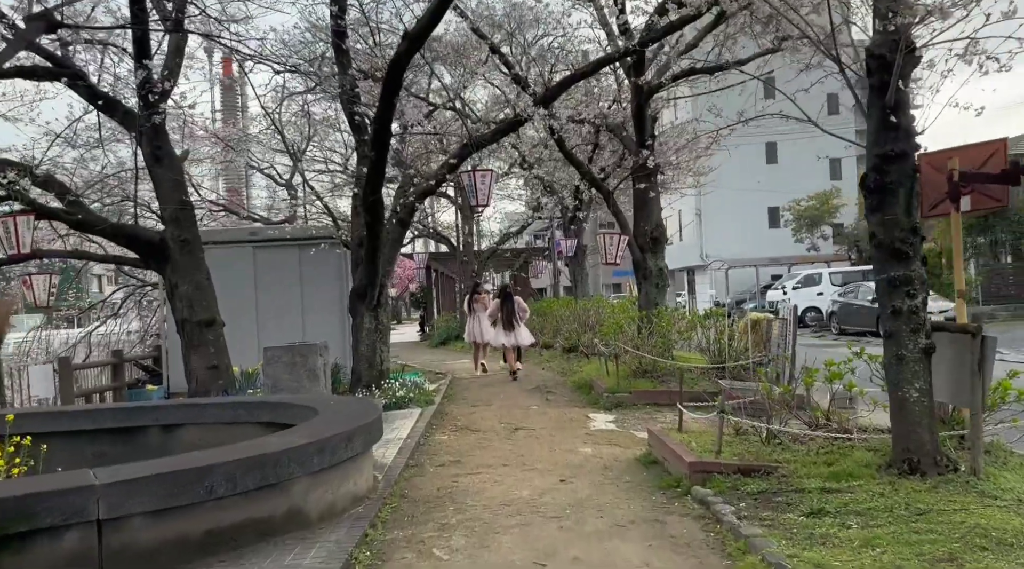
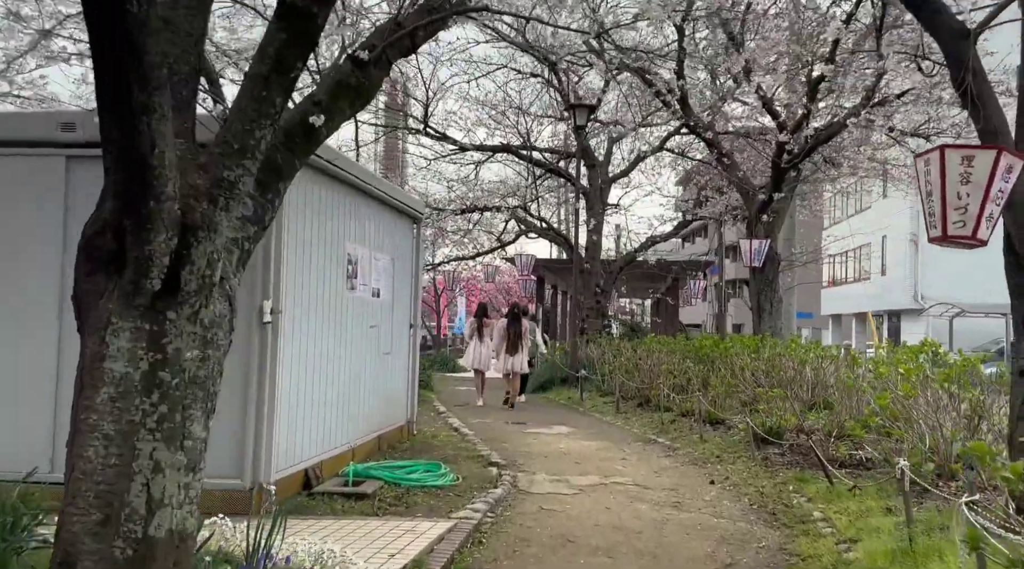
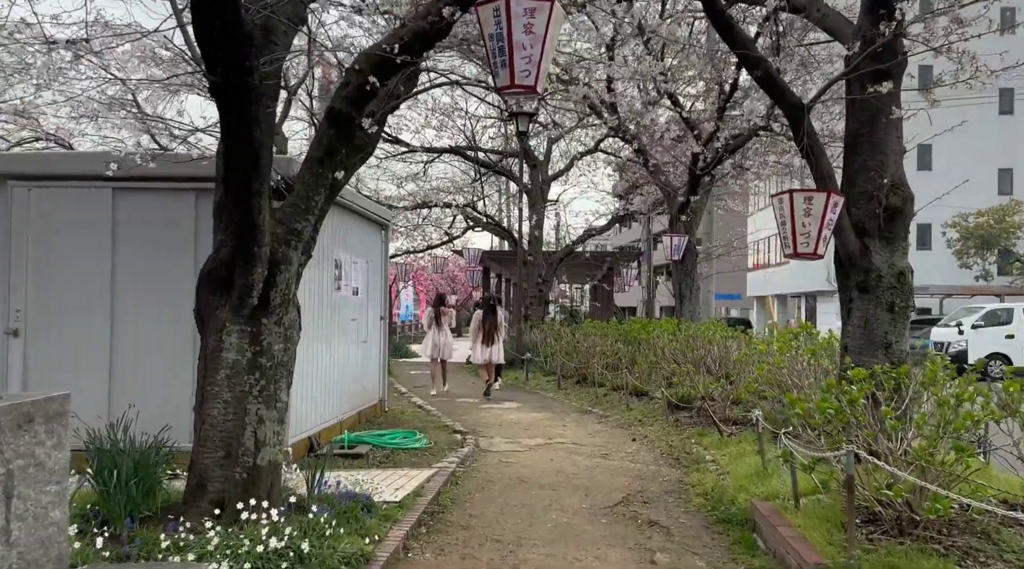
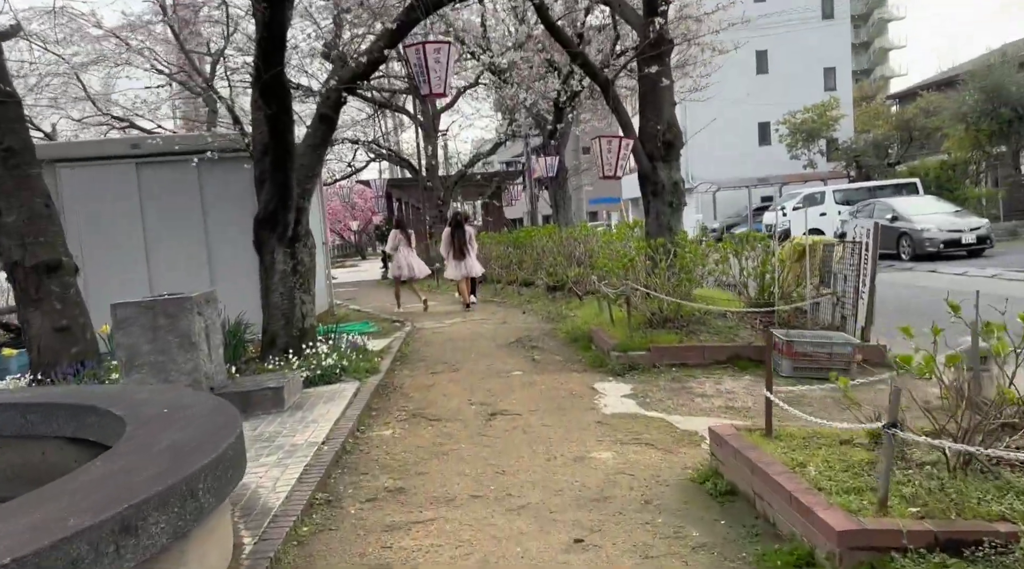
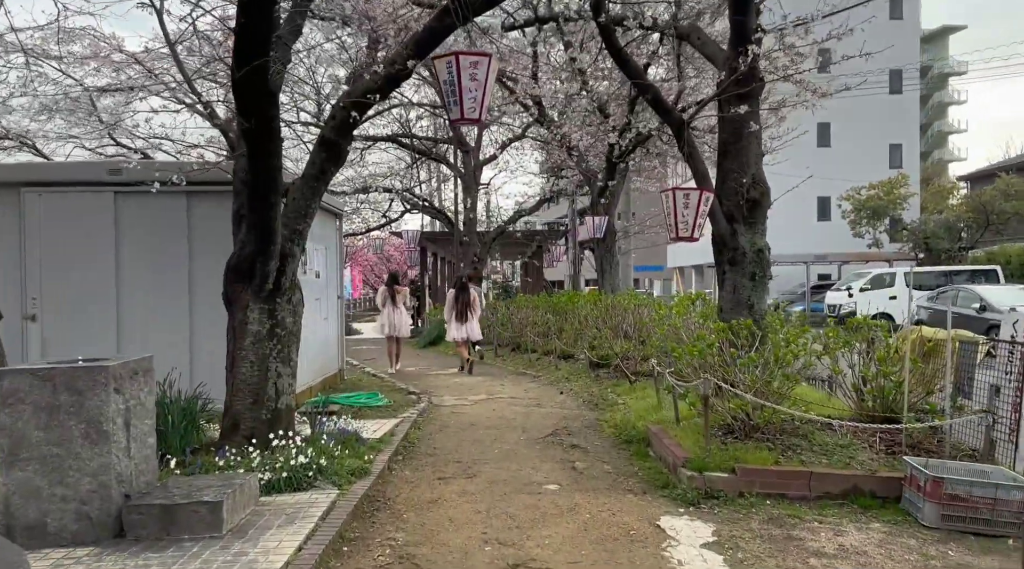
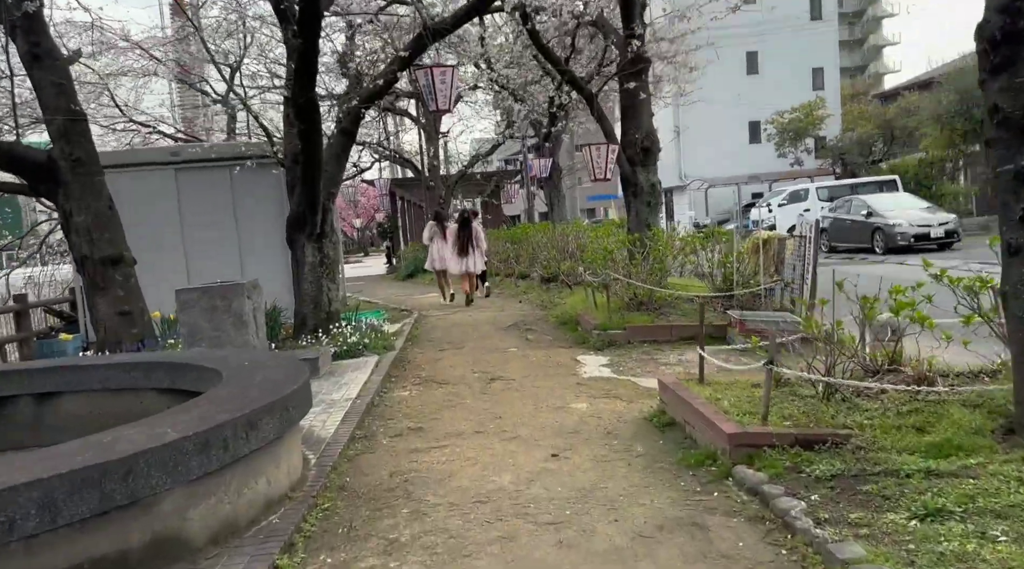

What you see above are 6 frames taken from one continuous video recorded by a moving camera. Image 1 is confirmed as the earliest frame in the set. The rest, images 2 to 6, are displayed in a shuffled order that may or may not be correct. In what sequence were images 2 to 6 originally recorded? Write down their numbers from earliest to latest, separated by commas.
6, 4, 5, 3, 2
